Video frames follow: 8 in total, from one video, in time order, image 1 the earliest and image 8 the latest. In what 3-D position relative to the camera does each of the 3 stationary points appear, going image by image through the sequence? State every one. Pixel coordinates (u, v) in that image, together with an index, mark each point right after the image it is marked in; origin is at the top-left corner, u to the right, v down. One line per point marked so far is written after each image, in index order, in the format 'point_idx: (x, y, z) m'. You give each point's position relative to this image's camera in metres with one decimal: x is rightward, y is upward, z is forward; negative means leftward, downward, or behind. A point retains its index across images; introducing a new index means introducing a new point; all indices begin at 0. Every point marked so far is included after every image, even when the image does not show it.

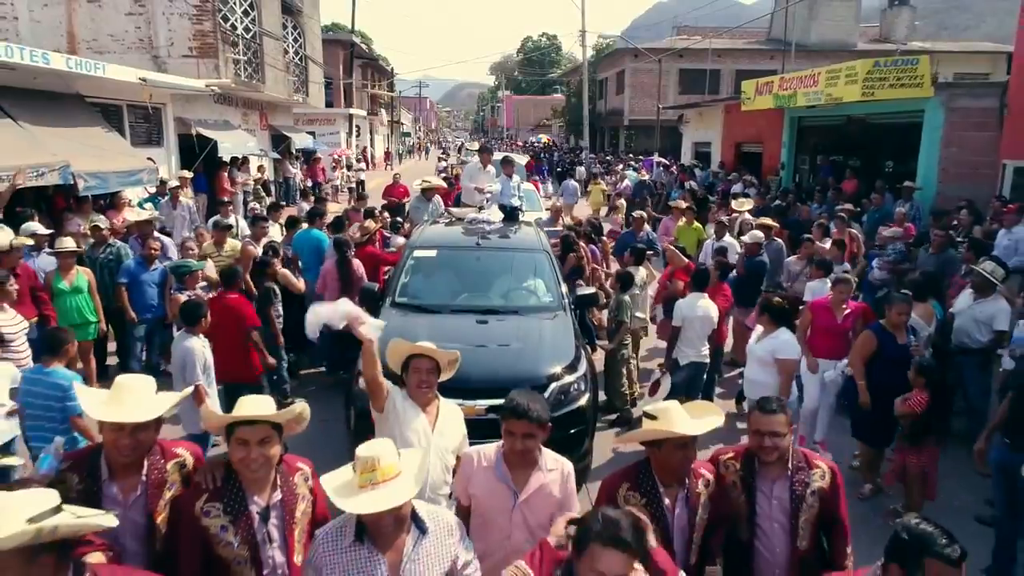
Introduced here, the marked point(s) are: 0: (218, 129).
0: (-6.6, +3.6, +16.3) m
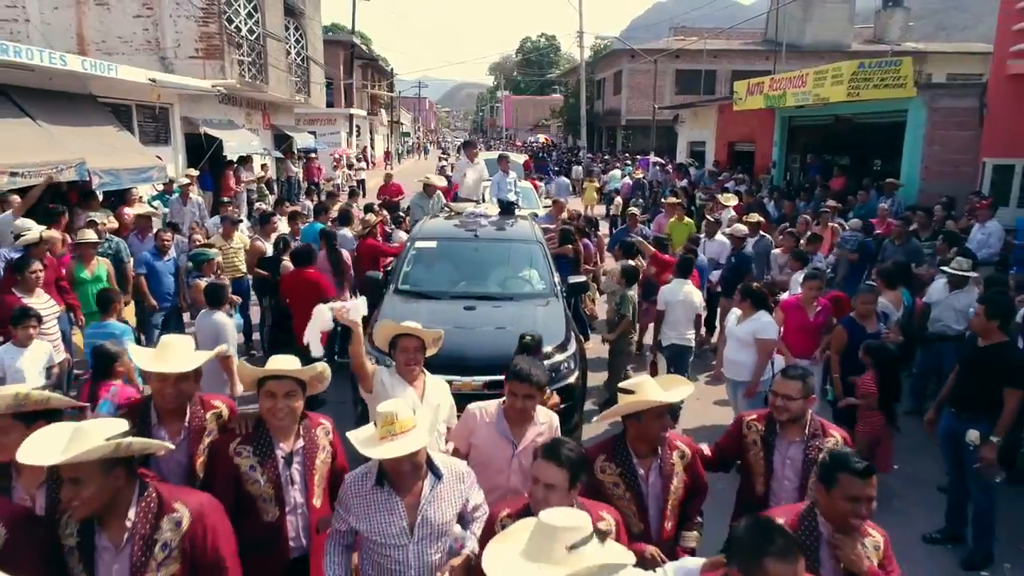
0: (-6.7, +3.7, +16.7) m
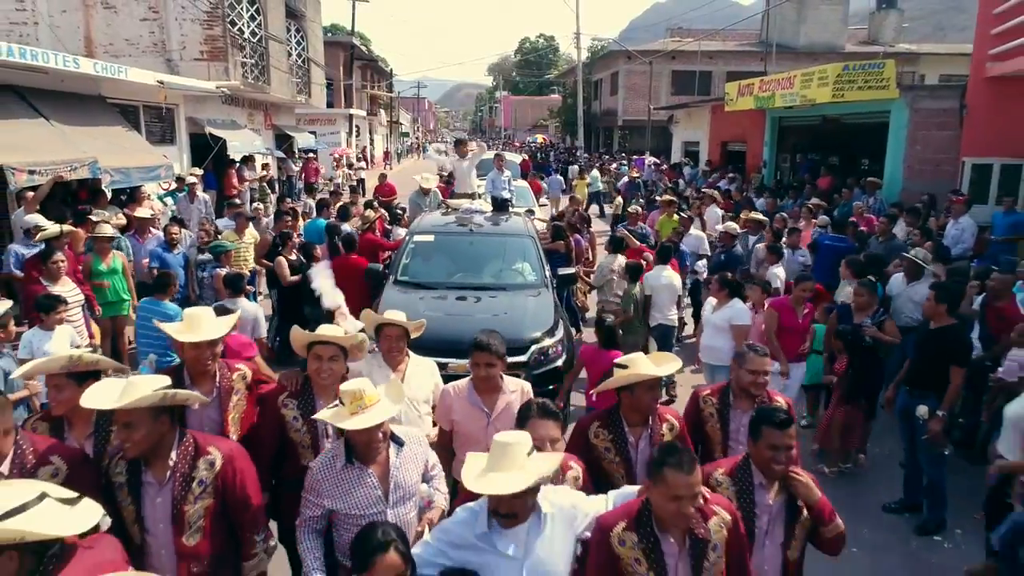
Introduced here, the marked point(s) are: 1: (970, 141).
0: (-6.8, +3.8, +17.1) m
1: (+8.0, +2.6, +12.6) m
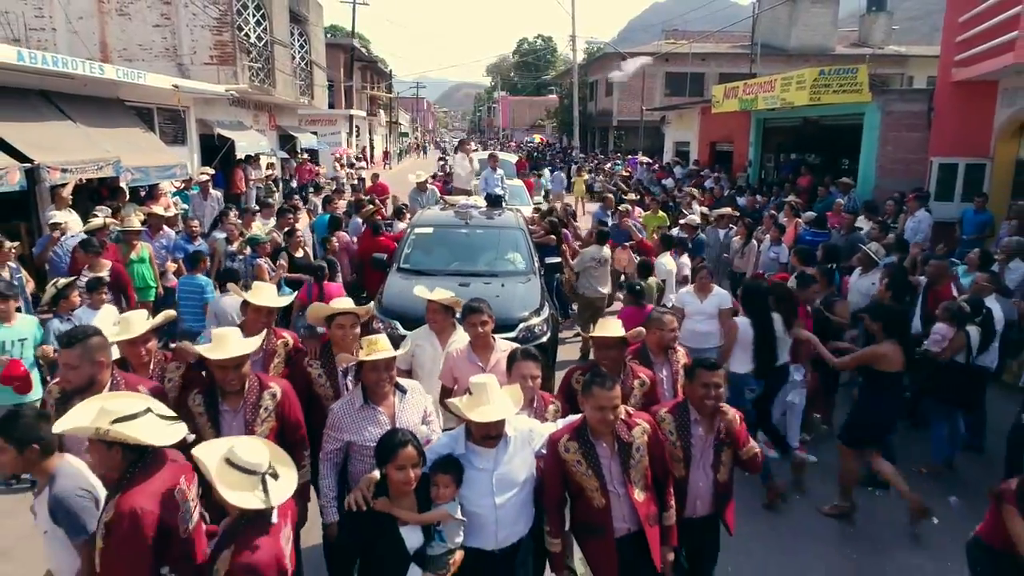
0: (-6.9, +3.9, +17.9) m
1: (+7.9, +2.7, +13.4) m
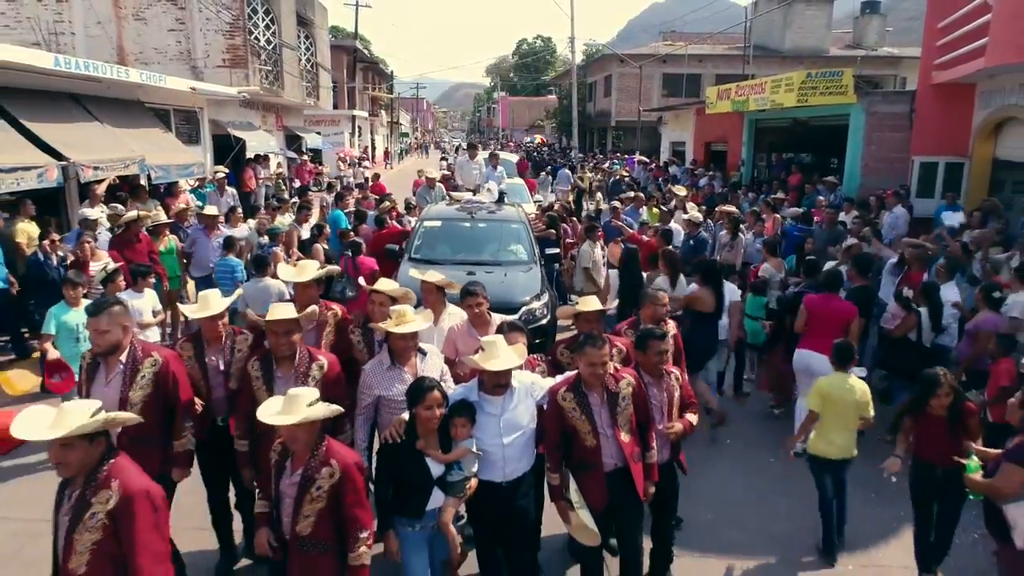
0: (-6.9, +4.1, +18.5) m
1: (+7.9, +2.8, +14.0) m
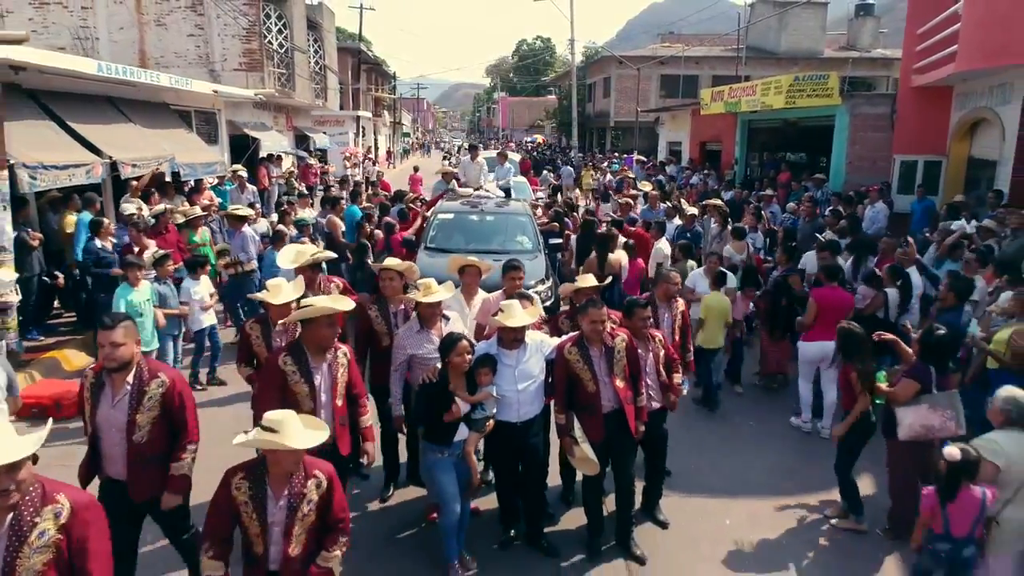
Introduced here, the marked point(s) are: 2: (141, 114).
0: (-6.8, +4.2, +19.3) m
1: (+8.0, +3.0, +14.9) m
2: (-6.8, +3.1, +13.1) m
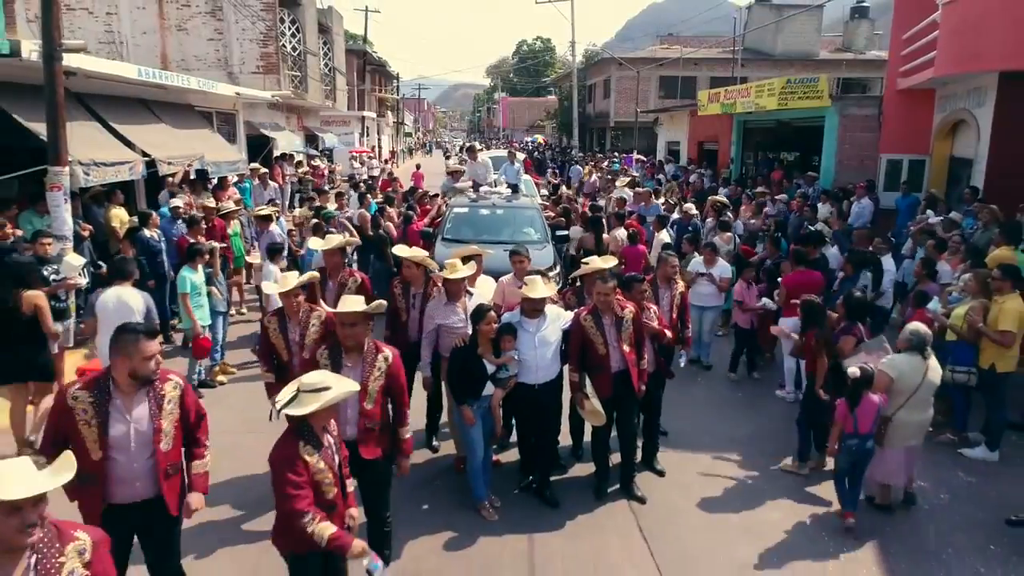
0: (-6.7, +4.4, +20.1) m
1: (+8.2, +3.2, +15.7) m
2: (-6.6, +3.3, +13.9) m
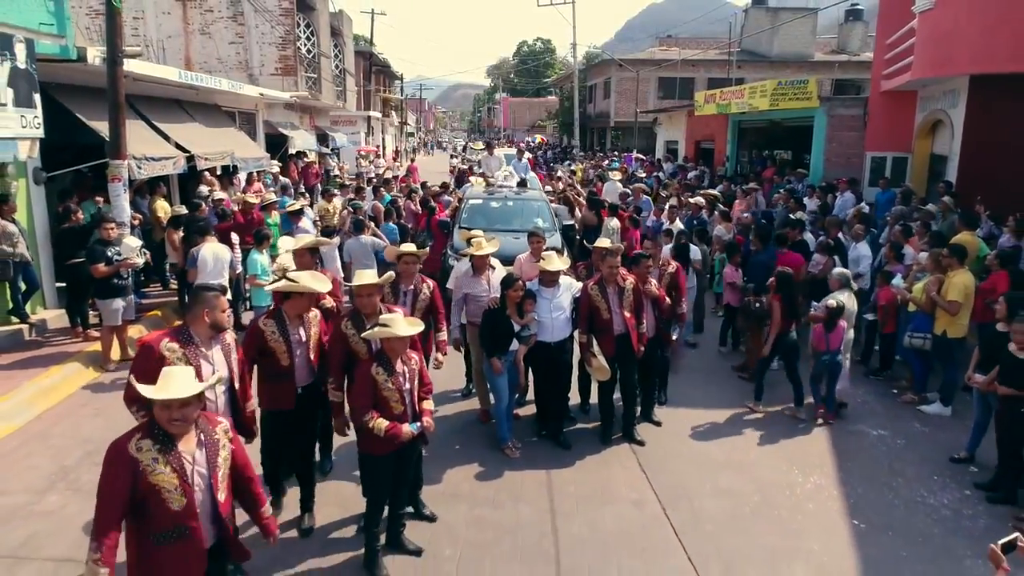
0: (-6.5, +4.7, +21.1) m
1: (+8.3, +3.4, +16.7) m
2: (-6.5, +3.6, +14.9) m
